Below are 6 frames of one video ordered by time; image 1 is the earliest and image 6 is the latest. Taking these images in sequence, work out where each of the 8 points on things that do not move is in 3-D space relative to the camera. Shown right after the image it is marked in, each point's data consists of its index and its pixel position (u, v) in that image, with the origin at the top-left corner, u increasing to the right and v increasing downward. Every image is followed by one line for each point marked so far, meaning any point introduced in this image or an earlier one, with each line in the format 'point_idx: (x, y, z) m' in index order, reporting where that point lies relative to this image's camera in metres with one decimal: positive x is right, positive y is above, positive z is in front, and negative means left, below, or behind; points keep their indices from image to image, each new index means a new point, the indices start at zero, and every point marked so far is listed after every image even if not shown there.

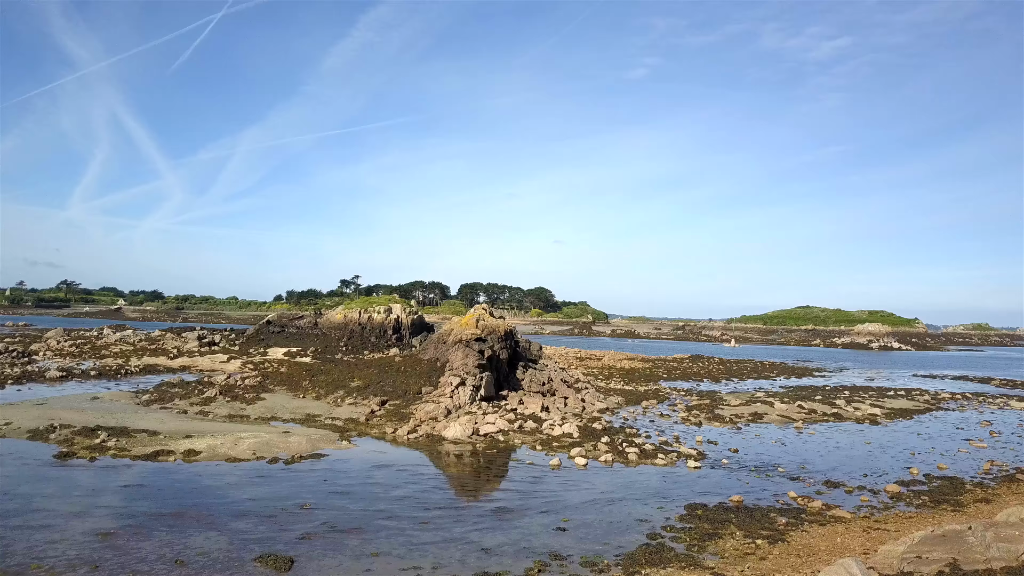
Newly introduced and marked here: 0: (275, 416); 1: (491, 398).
0: (-8.1, -4.4, +18.8) m
1: (-0.8, -4.0, +19.9) m
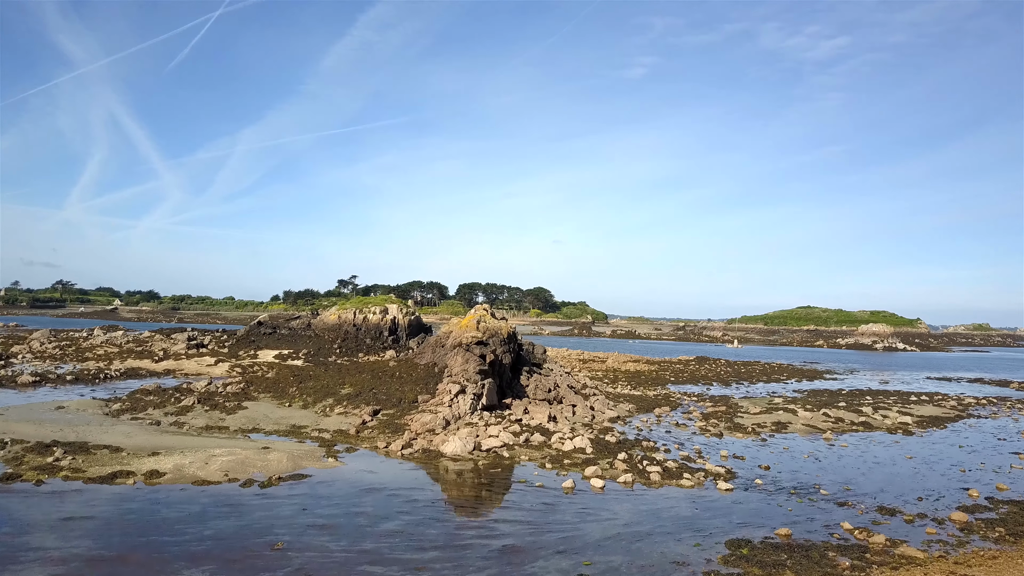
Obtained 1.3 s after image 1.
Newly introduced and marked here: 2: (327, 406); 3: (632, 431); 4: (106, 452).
0: (-7.9, -4.3, +17.1) m
1: (-0.6, -4.0, +18.3) m
2: (-6.4, -4.1, +19.1) m
3: (+4.0, -4.9, +18.7) m
4: (-9.8, -4.0, +13.4) m
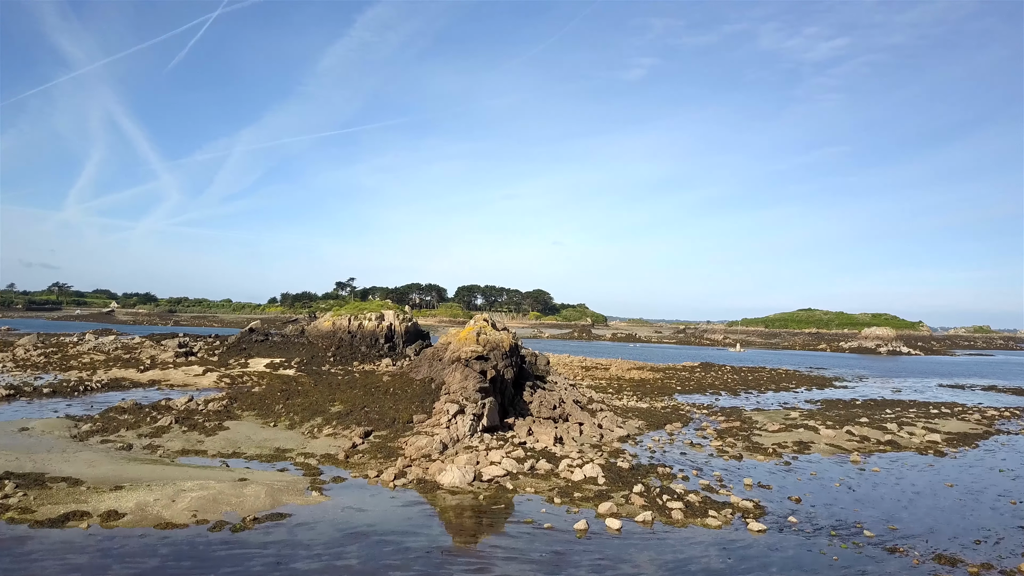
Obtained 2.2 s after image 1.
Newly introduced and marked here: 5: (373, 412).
0: (-7.8, -4.7, +15.7) m
1: (-0.5, -4.3, +16.9) m
2: (-6.3, -4.4, +17.6) m
3: (+4.1, -5.2, +17.3) m
4: (-9.7, -4.3, +12.0) m
5: (-4.5, -4.1, +18.0) m
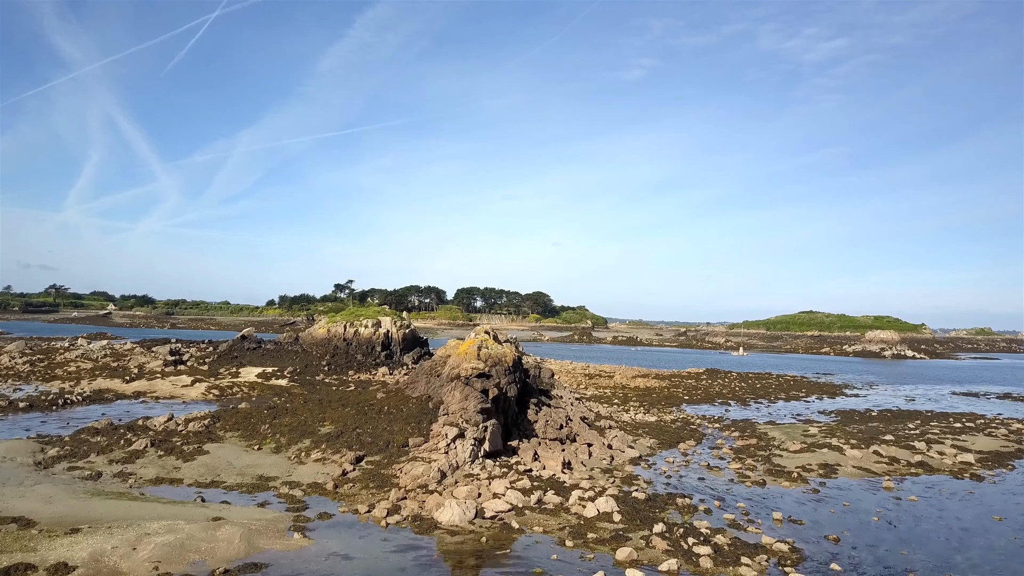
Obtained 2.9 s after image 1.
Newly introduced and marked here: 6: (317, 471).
0: (-7.7, -5.0, +14.4) m
1: (-0.4, -4.7, +15.5) m
2: (-6.2, -4.7, +16.3) m
3: (+4.2, -5.6, +15.9) m
4: (-9.6, -4.6, +10.6) m
5: (-4.4, -4.4, +16.7) m
6: (-5.3, -5.0, +15.0) m
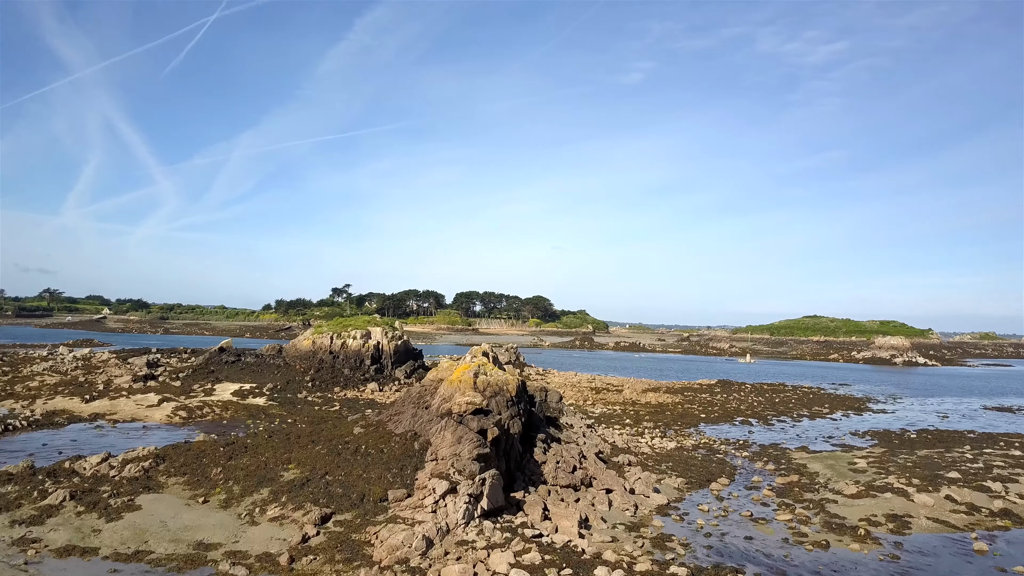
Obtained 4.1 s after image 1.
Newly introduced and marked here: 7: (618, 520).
0: (-7.6, -5.4, +11.3) m
1: (-0.3, -5.0, +12.5) m
2: (-6.1, -5.1, +13.2) m
3: (+4.3, -5.9, +12.9) m
4: (-9.5, -5.0, +7.6) m
5: (-4.3, -4.8, +13.6) m
6: (-5.2, -5.3, +12.0) m
7: (+2.7, -5.7, +13.8) m
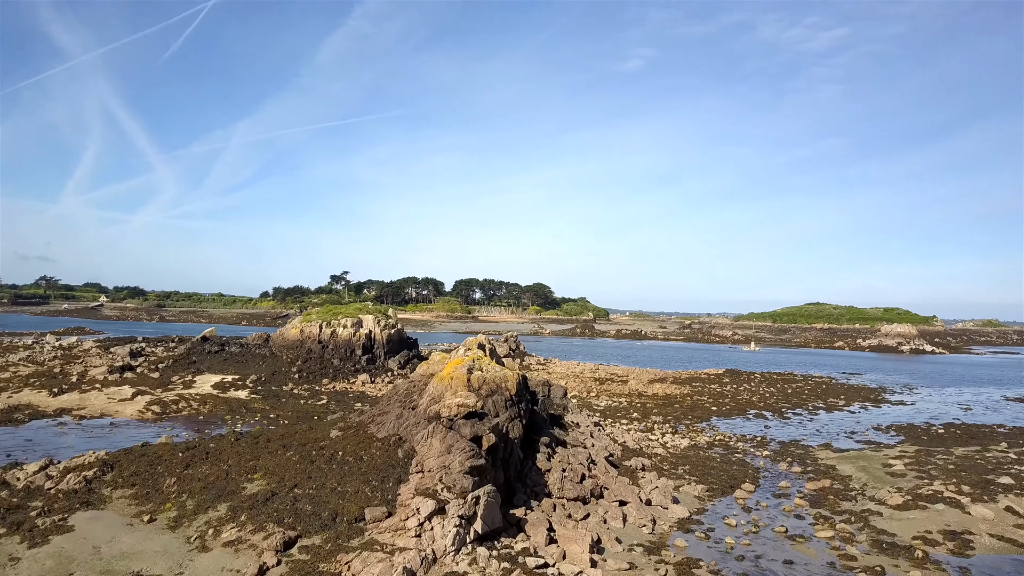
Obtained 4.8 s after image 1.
0: (-7.6, -5.1, +9.3) m
1: (-0.3, -4.7, +10.5) m
2: (-6.1, -4.7, +11.2) m
3: (+4.3, -5.6, +10.9) m
4: (-9.5, -4.7, +5.6) m
5: (-4.3, -4.4, +11.6) m
6: (-5.2, -5.0, +10.0) m
7: (+2.7, -5.3, +11.9) m
